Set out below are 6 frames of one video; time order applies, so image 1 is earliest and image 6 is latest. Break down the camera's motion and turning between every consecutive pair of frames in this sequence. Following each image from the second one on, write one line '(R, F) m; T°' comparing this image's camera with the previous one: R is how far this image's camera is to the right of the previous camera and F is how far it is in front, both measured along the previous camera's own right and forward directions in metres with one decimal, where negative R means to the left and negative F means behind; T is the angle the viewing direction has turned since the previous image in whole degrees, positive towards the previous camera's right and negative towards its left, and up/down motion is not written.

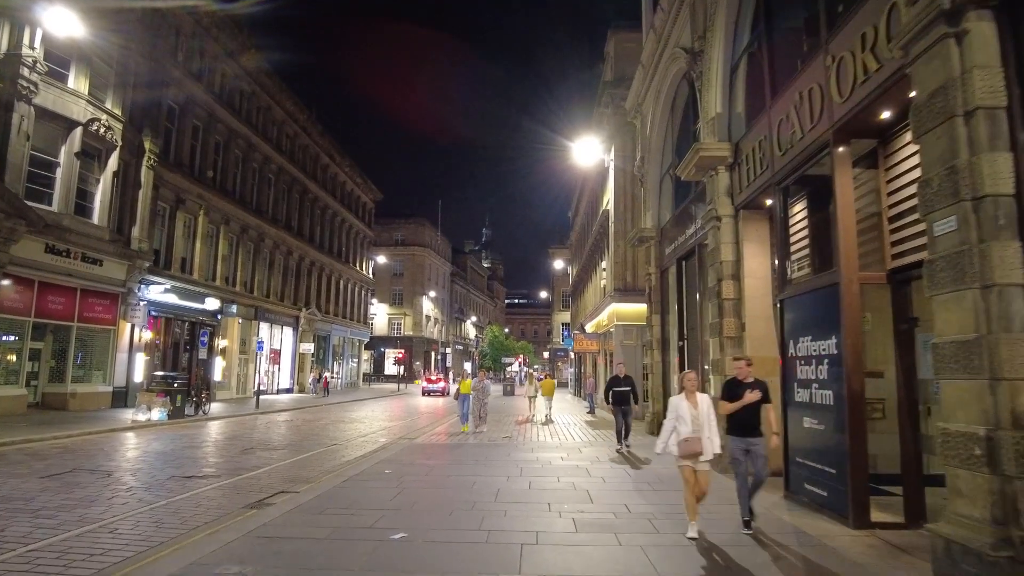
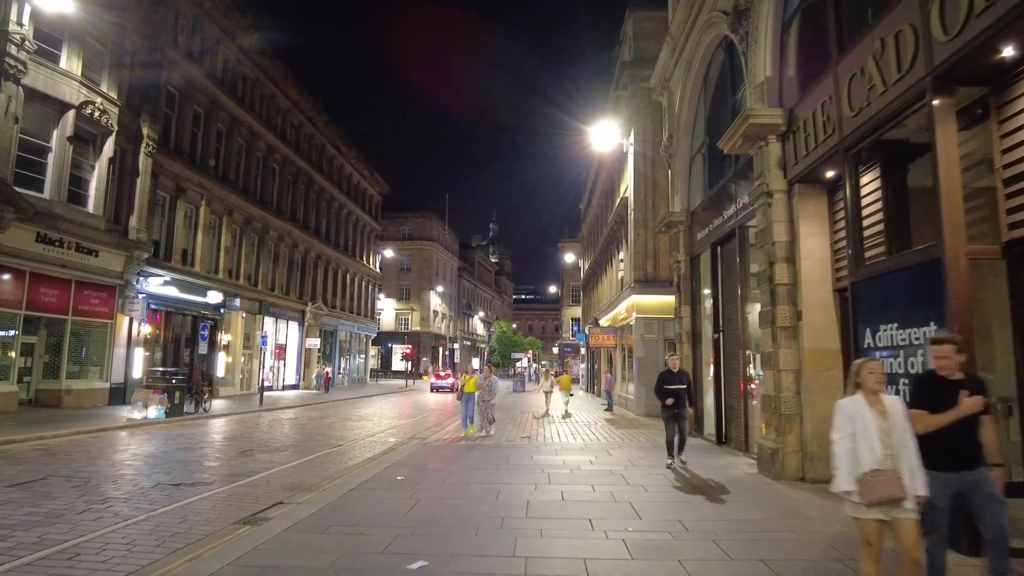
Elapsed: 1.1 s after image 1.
(-0.3, +1.1) m; -1°
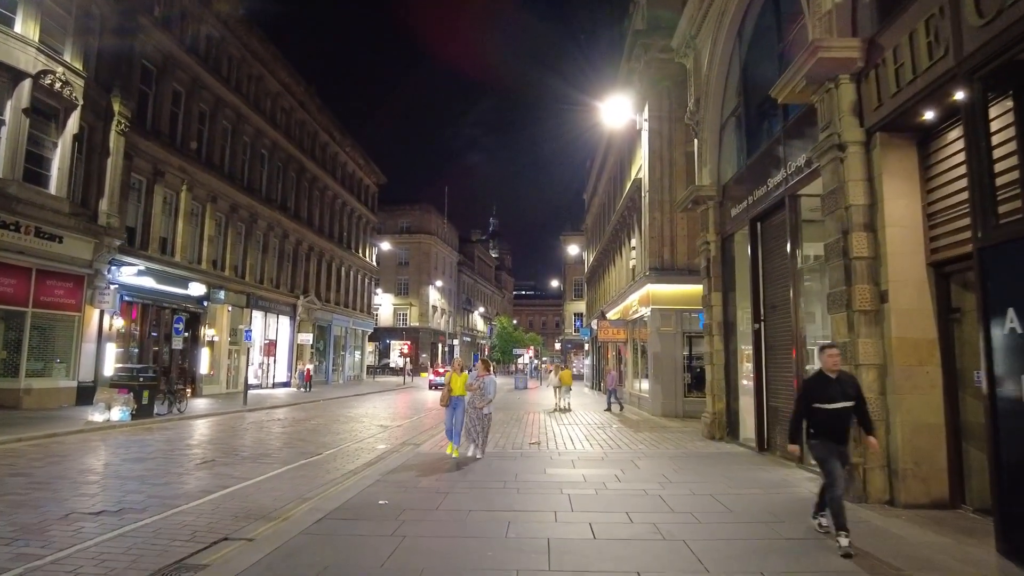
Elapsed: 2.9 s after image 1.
(-0.1, +1.8) m; 0°
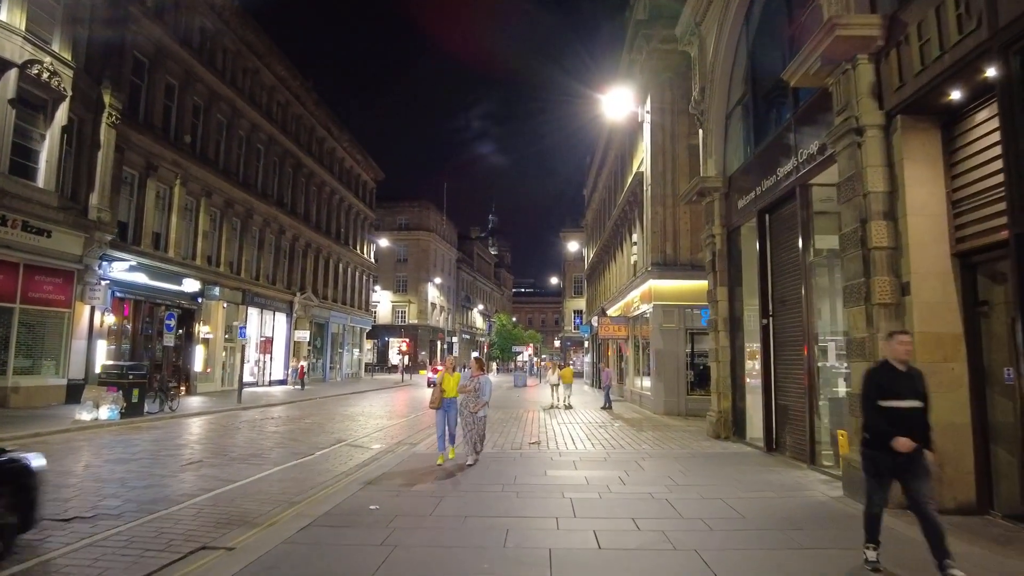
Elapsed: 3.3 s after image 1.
(0.0, +0.4) m; 0°
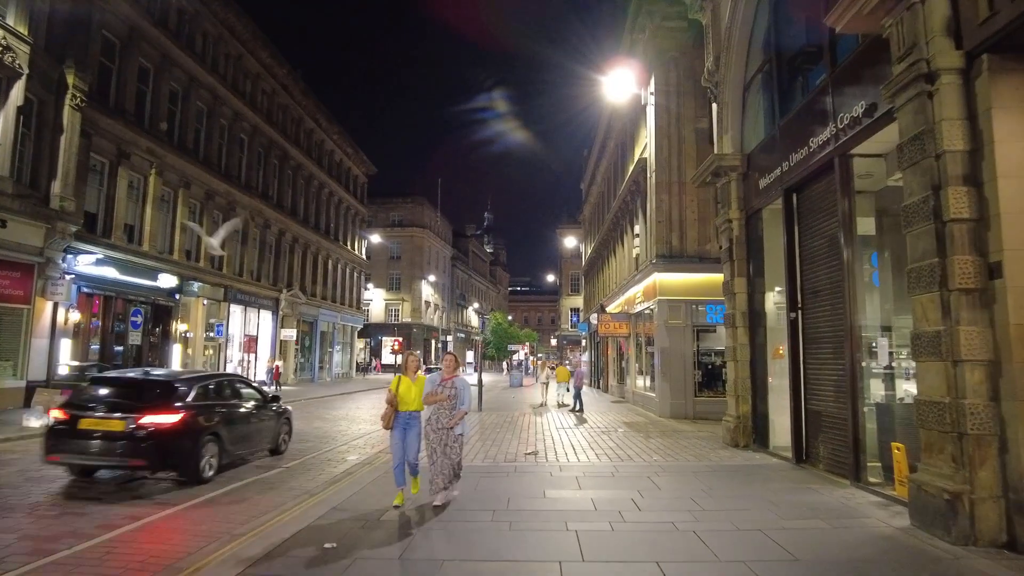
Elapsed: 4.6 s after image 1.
(0.0, +1.4) m; 0°
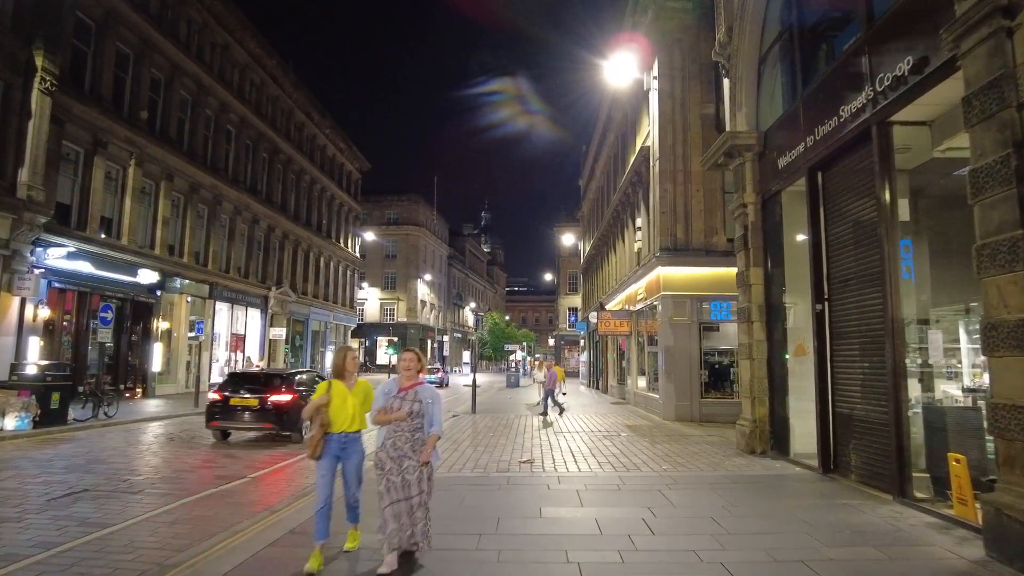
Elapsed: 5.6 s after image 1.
(+0.1, +1.1) m; 0°
